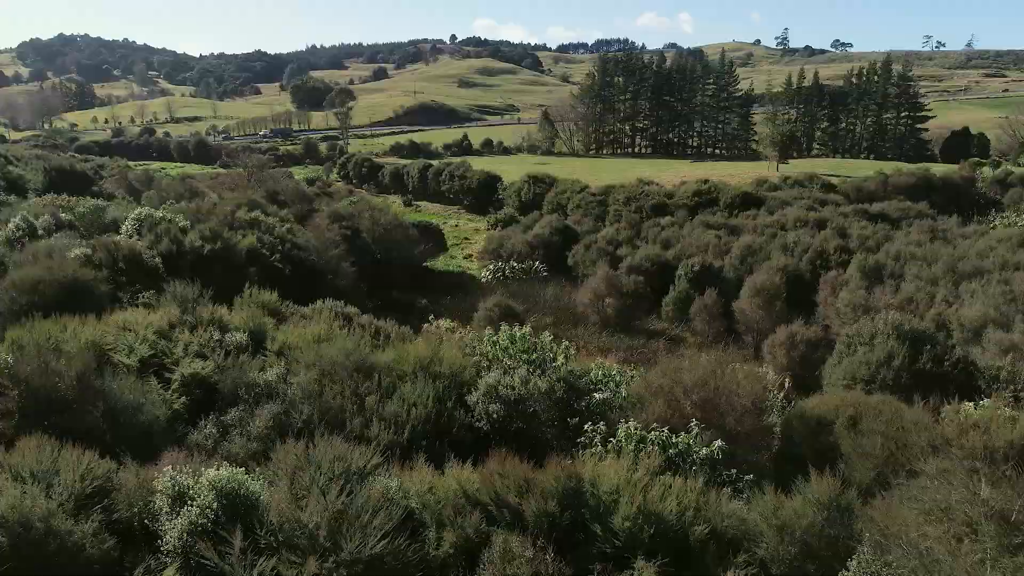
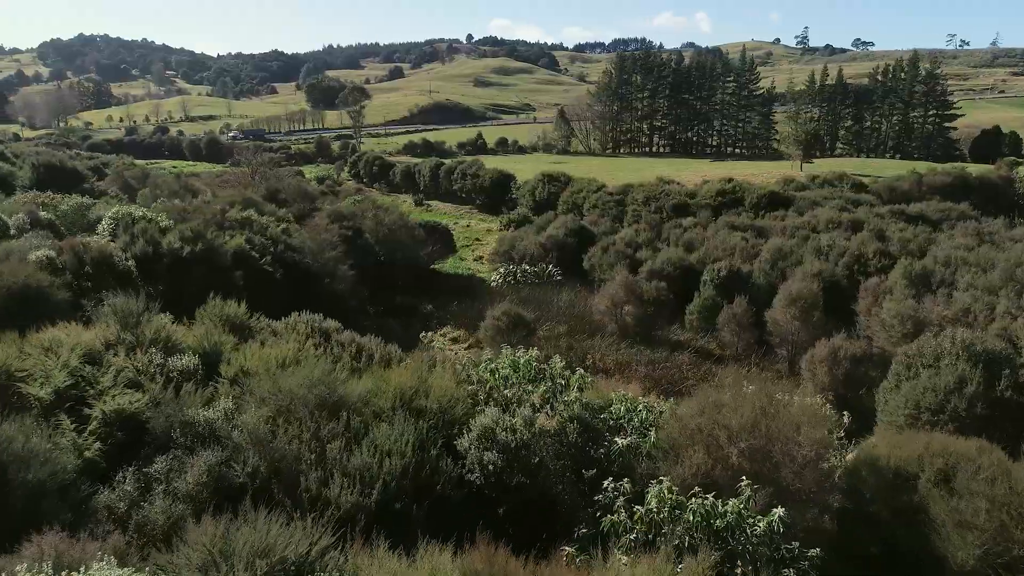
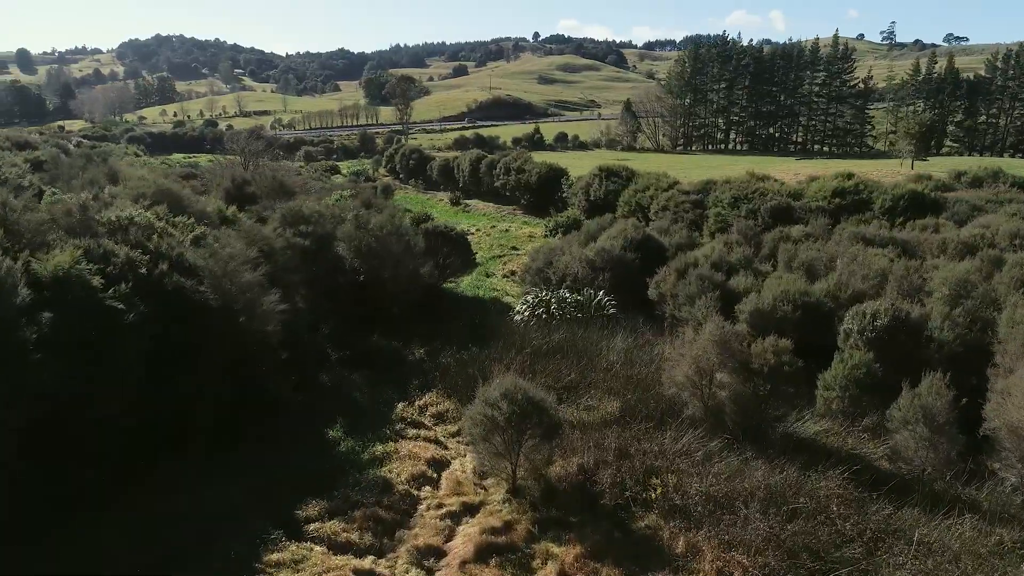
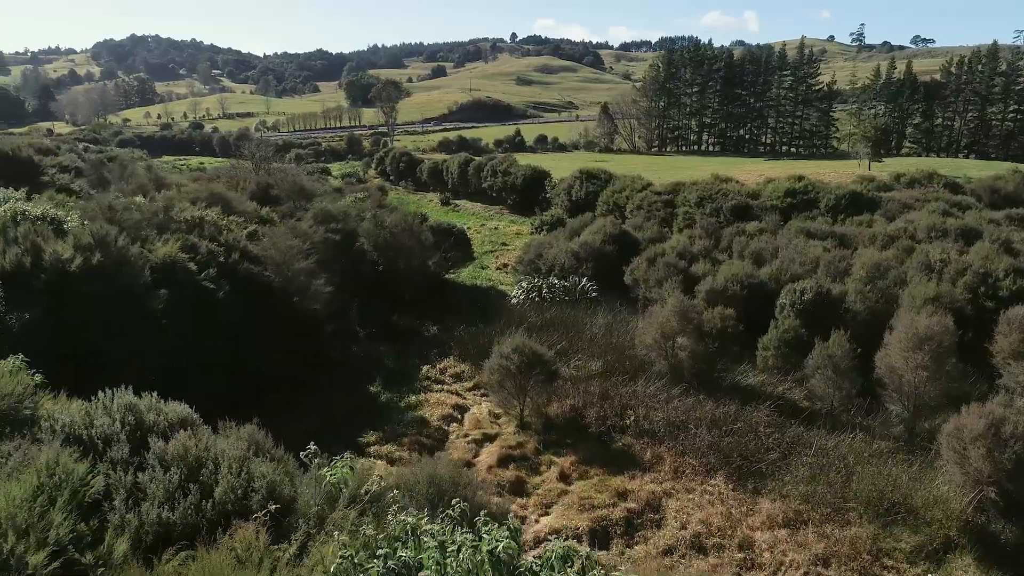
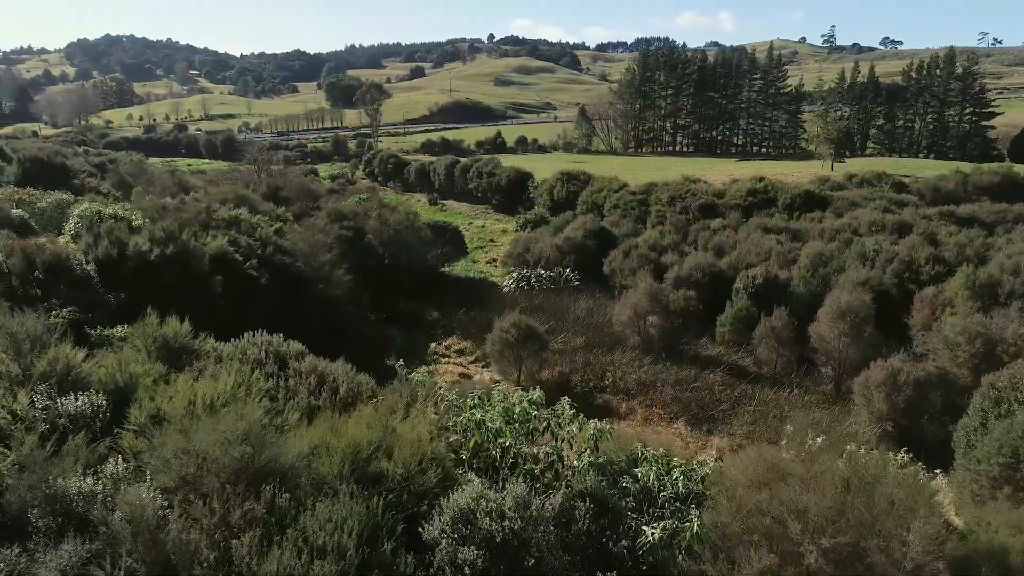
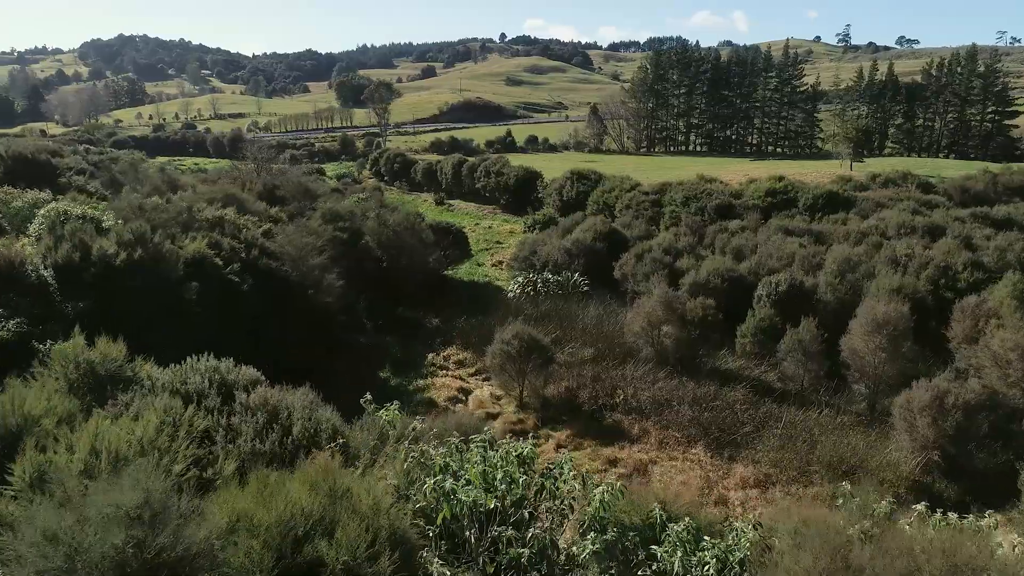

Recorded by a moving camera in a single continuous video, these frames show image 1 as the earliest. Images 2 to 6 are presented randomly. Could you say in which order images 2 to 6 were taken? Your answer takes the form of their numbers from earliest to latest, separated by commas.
2, 5, 6, 4, 3
